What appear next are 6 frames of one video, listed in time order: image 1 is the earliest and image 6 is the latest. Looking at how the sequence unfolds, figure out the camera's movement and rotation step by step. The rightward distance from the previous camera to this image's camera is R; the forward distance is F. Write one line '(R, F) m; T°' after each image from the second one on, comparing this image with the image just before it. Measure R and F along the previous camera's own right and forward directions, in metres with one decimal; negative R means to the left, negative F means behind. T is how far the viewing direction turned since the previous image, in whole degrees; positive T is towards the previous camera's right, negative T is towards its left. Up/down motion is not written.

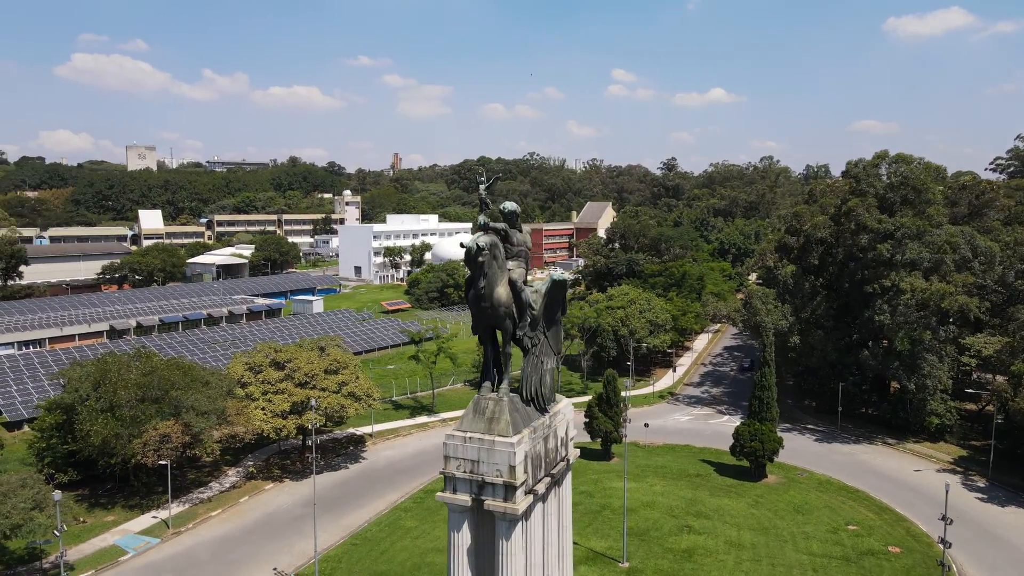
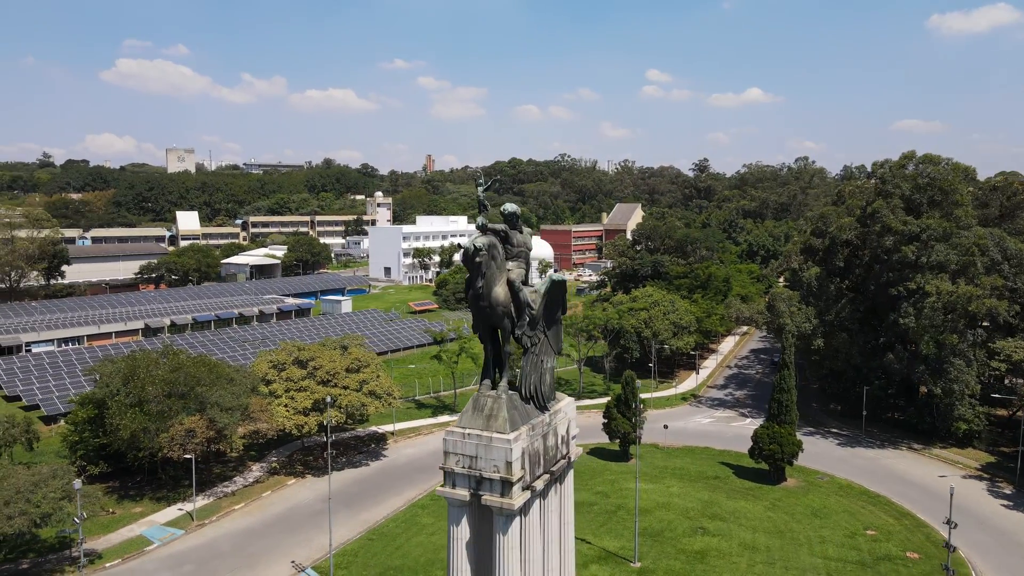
(+0.6, -0.3) m; -3°
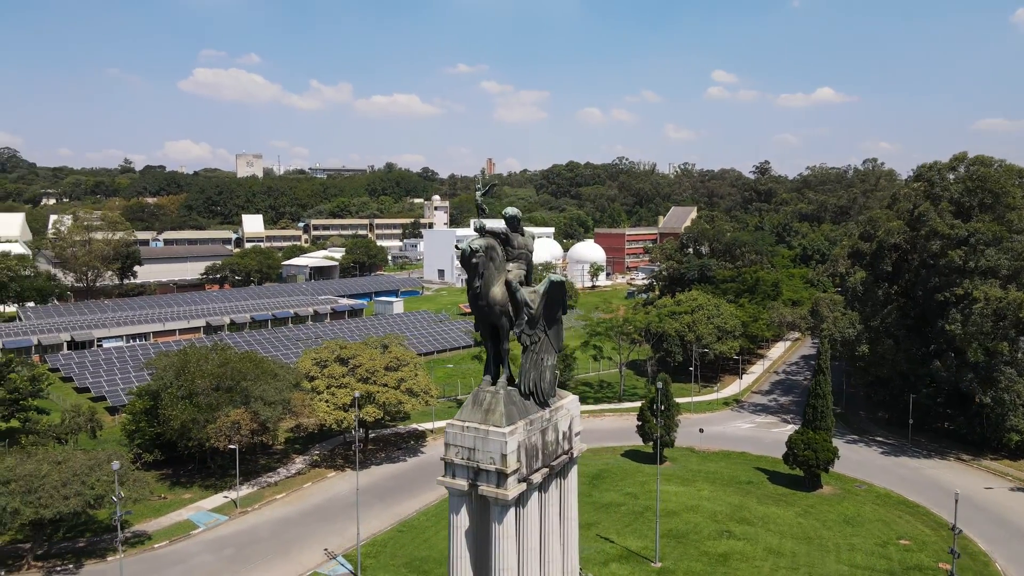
(+1.2, -0.6) m; -5°
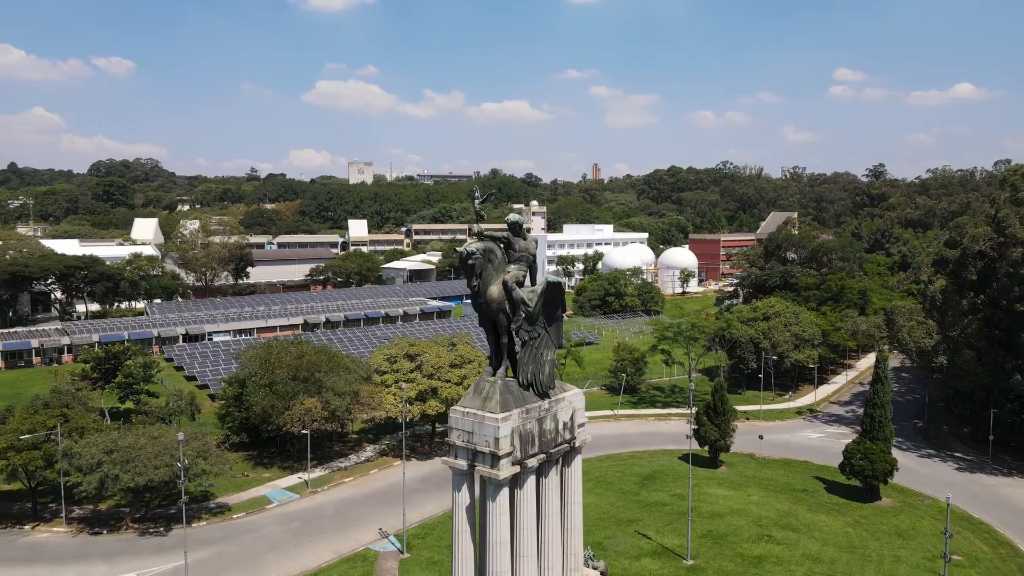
(+2.3, -1.3) m; -8°
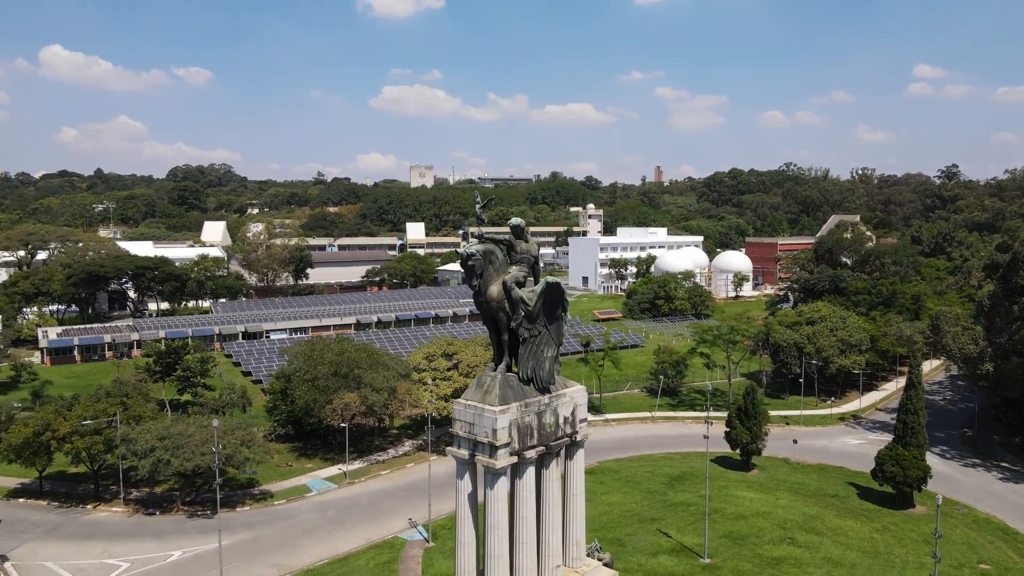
(+1.4, -0.9) m; -5°
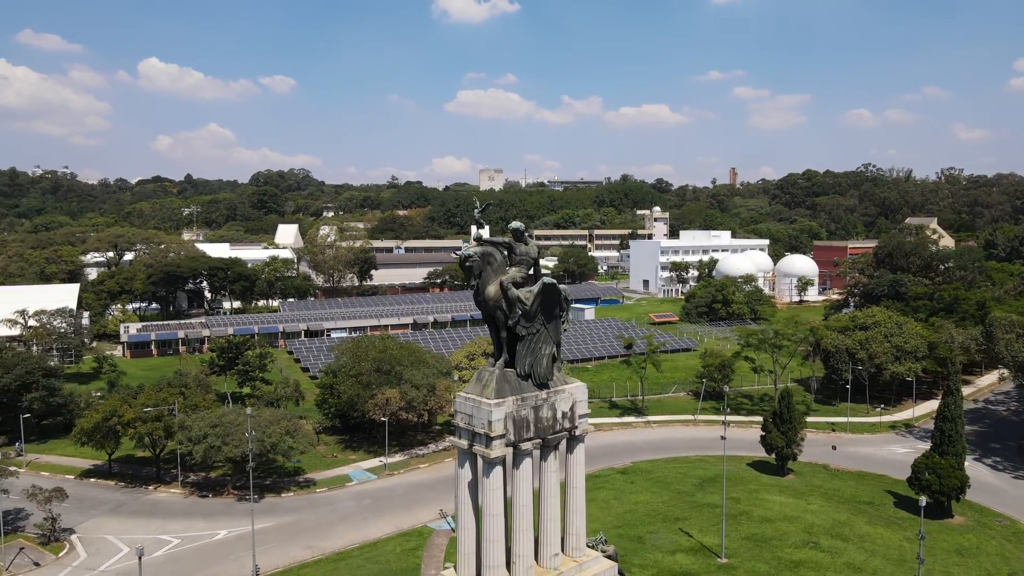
(+1.8, -0.9) m; -6°
